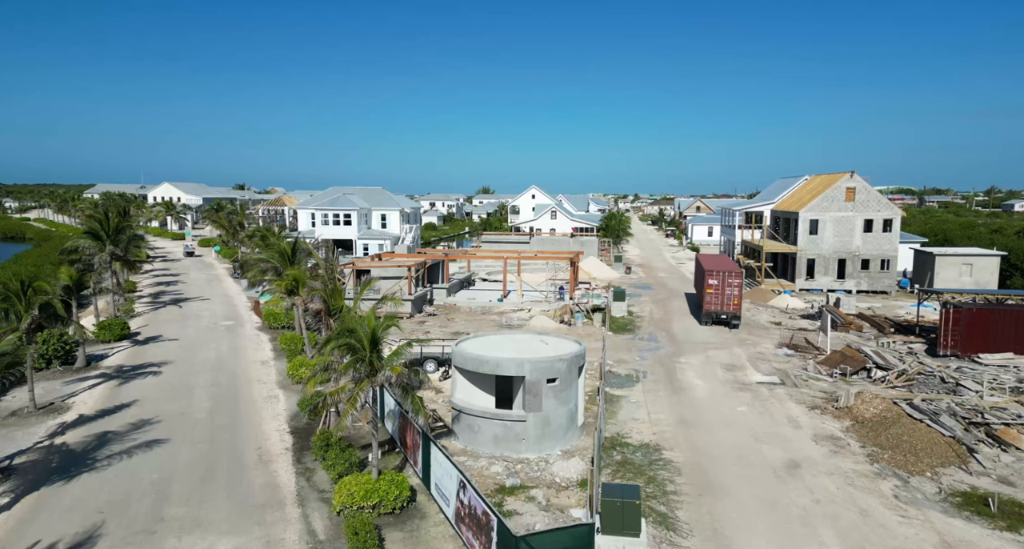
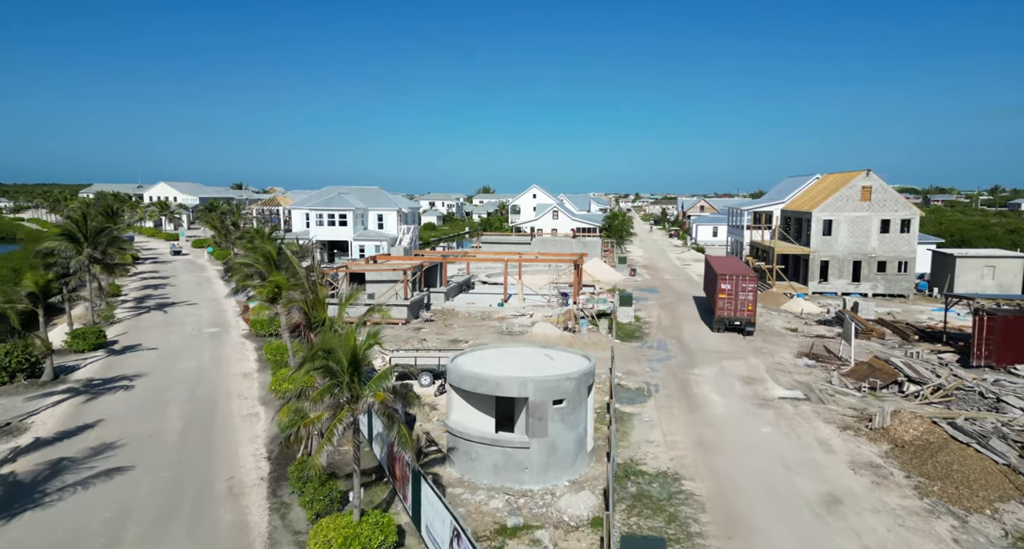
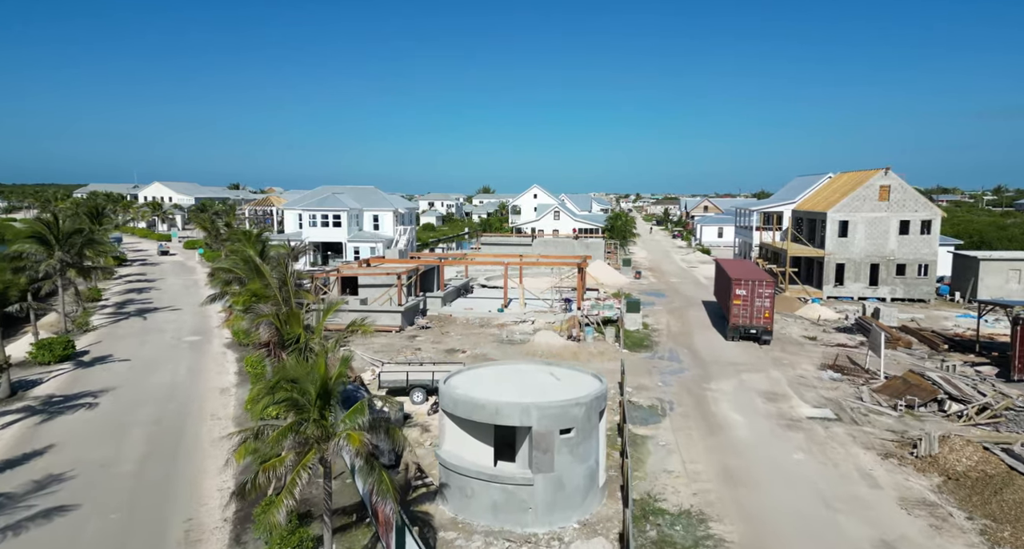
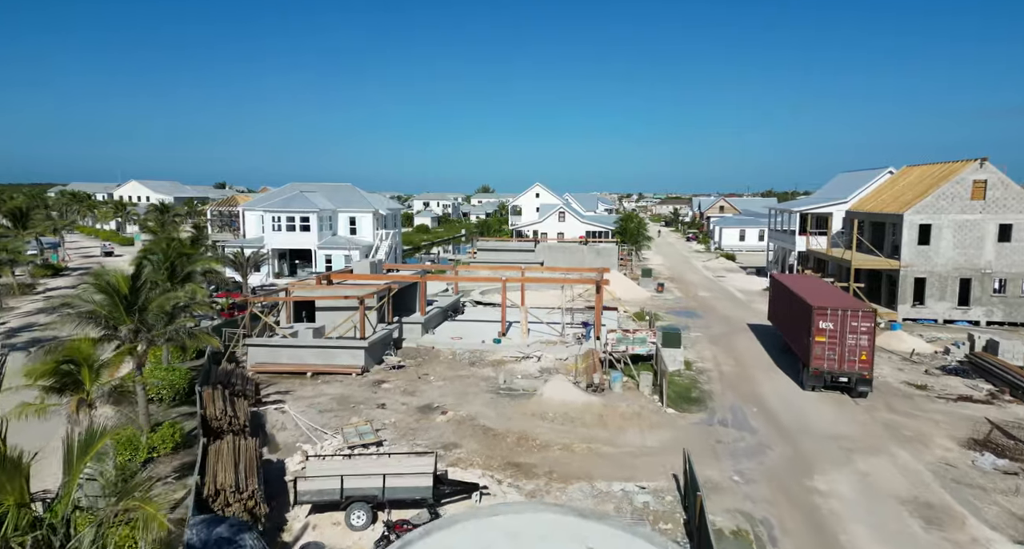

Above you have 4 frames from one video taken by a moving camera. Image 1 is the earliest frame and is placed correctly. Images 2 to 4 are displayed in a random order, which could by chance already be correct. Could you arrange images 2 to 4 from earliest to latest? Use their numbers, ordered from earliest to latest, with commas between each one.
2, 3, 4
